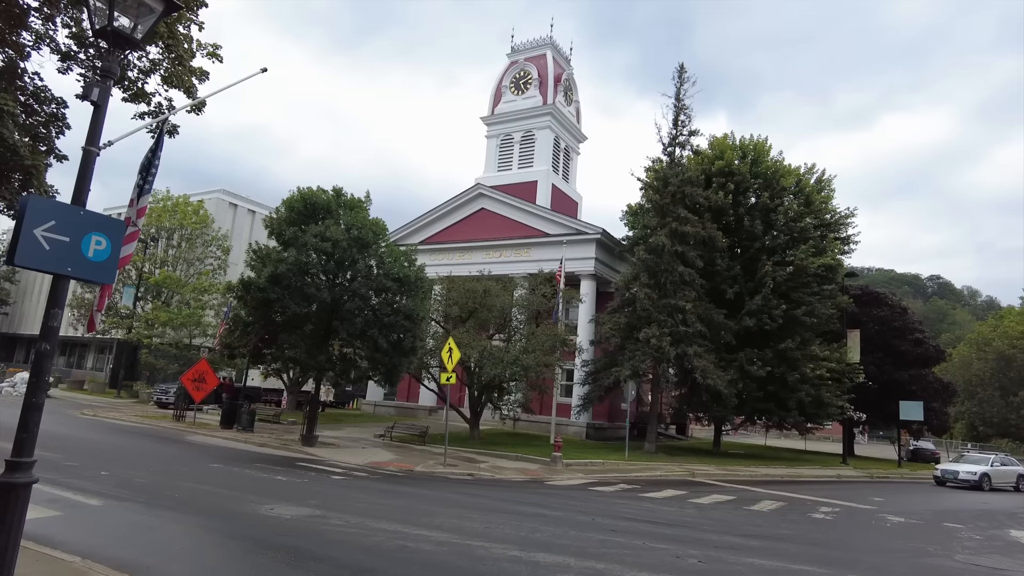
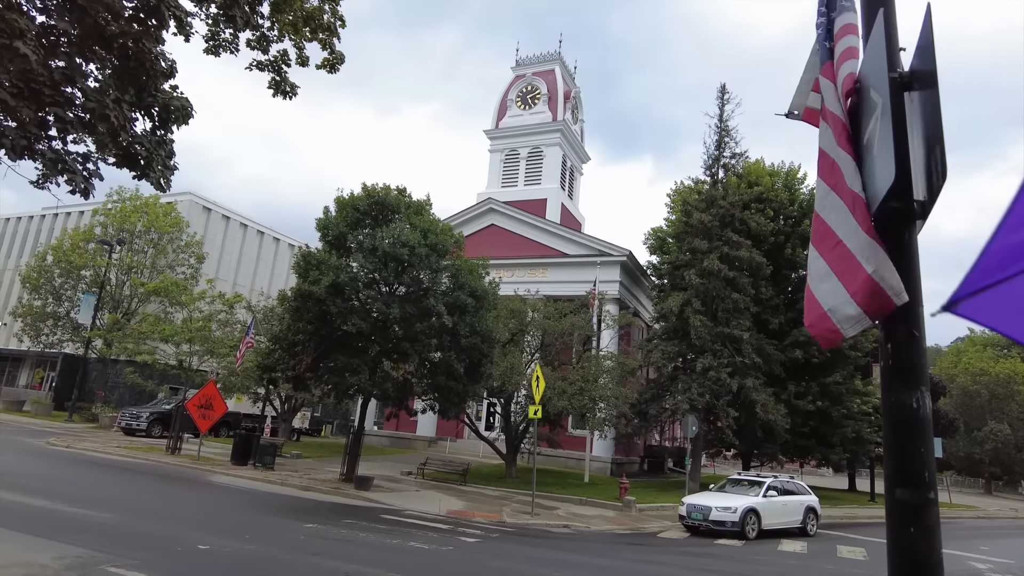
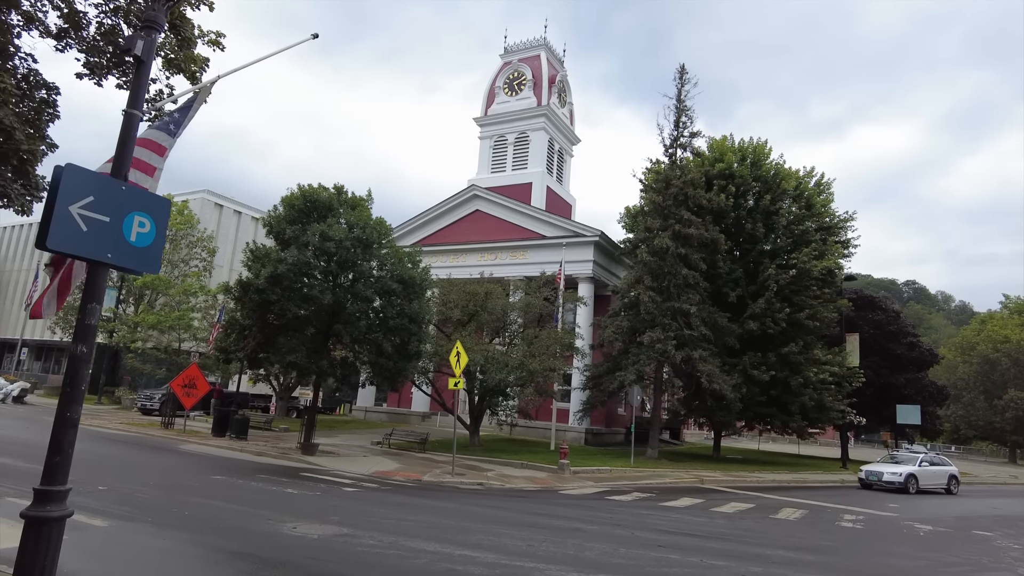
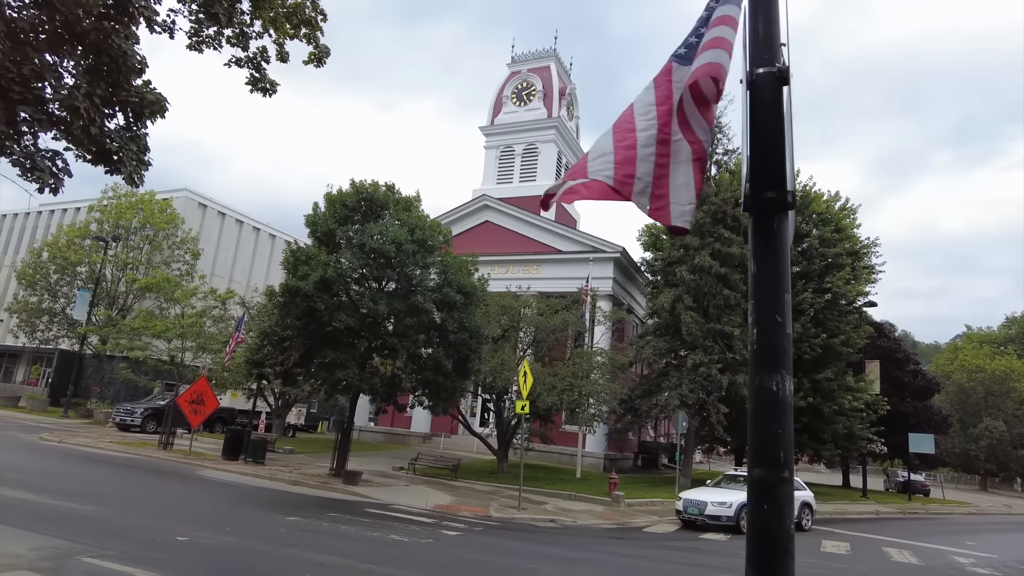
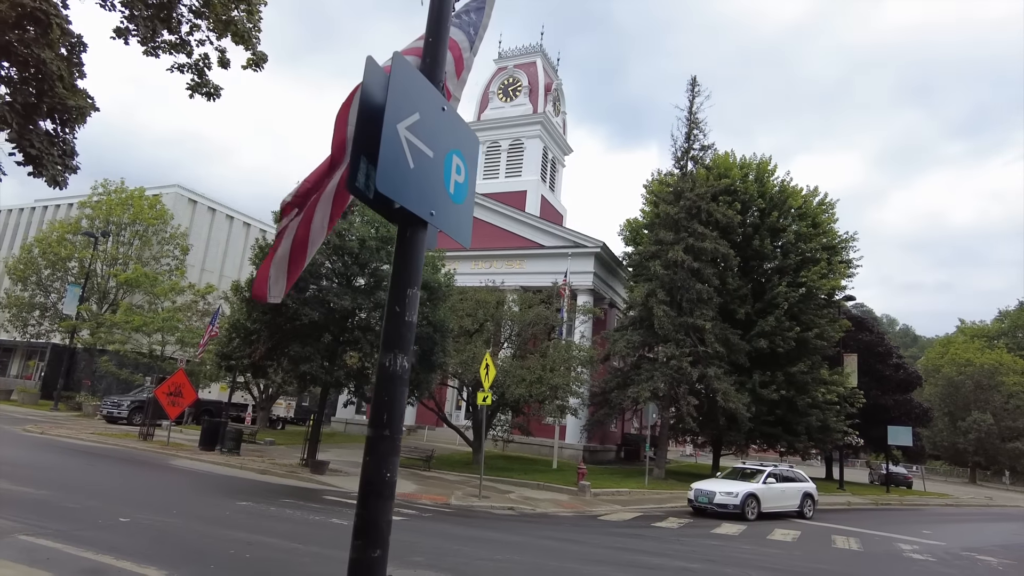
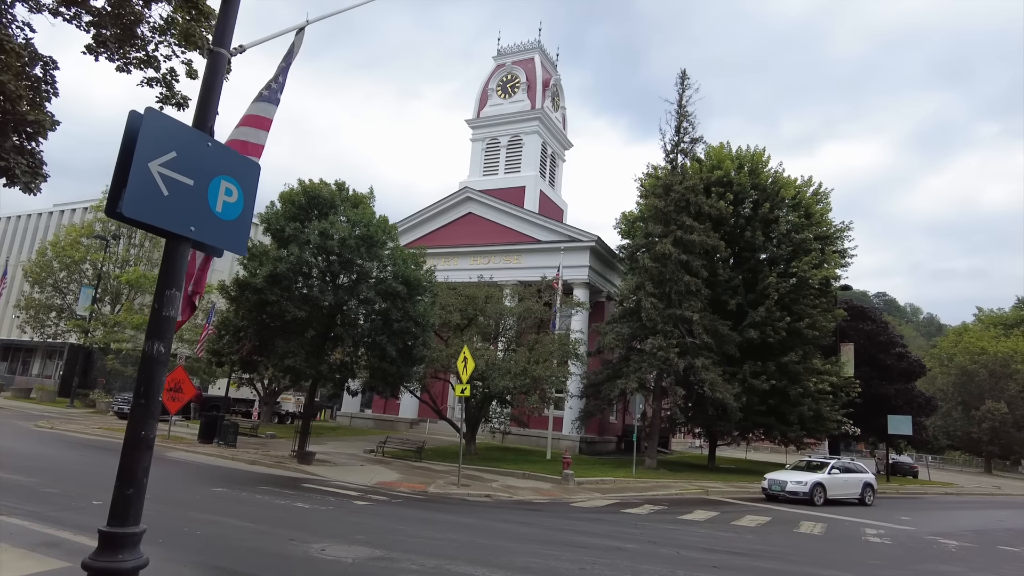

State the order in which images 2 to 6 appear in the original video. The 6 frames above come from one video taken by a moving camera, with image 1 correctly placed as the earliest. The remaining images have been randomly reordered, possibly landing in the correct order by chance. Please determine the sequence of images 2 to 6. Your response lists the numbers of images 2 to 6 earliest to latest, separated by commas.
3, 6, 5, 4, 2
